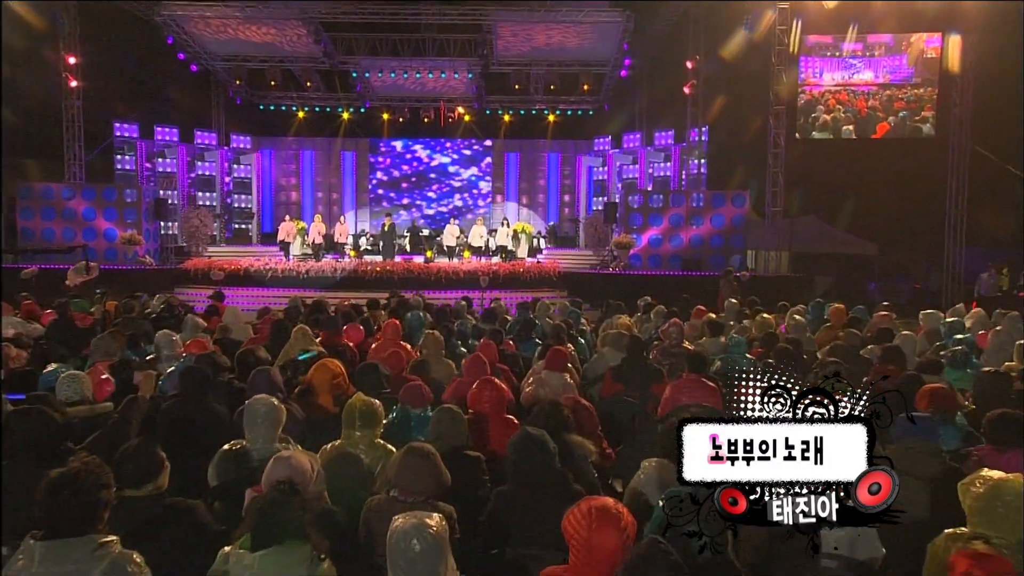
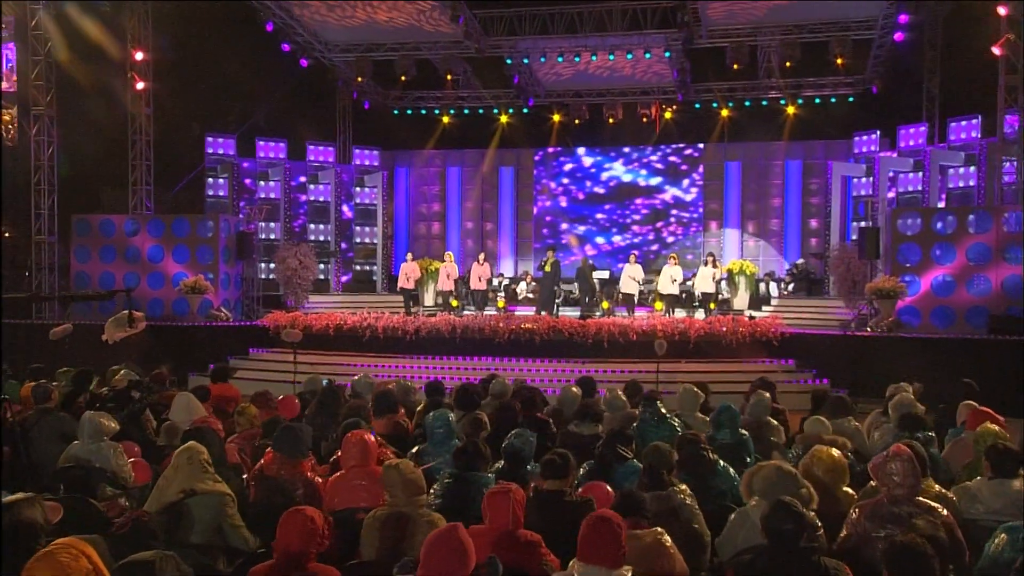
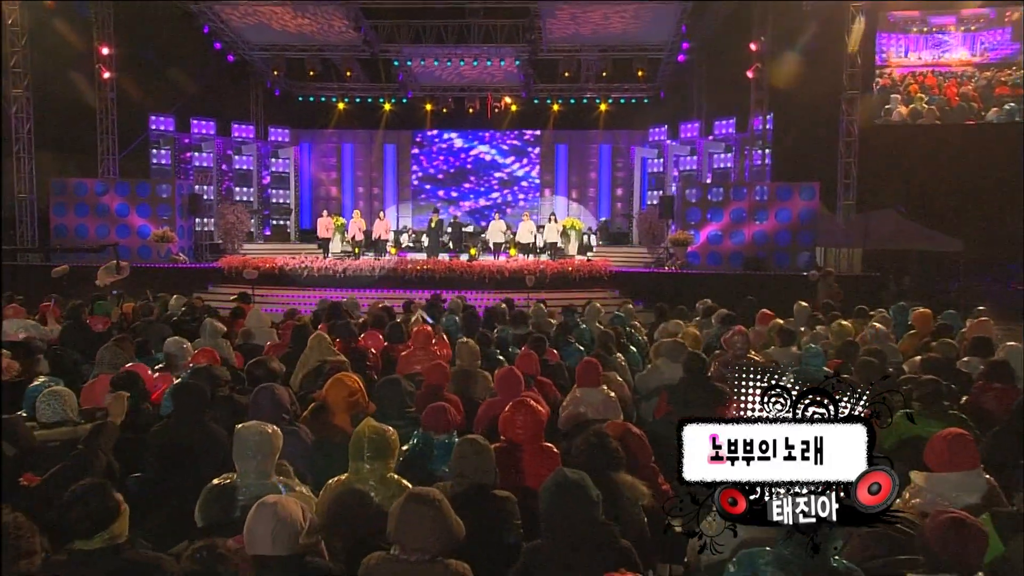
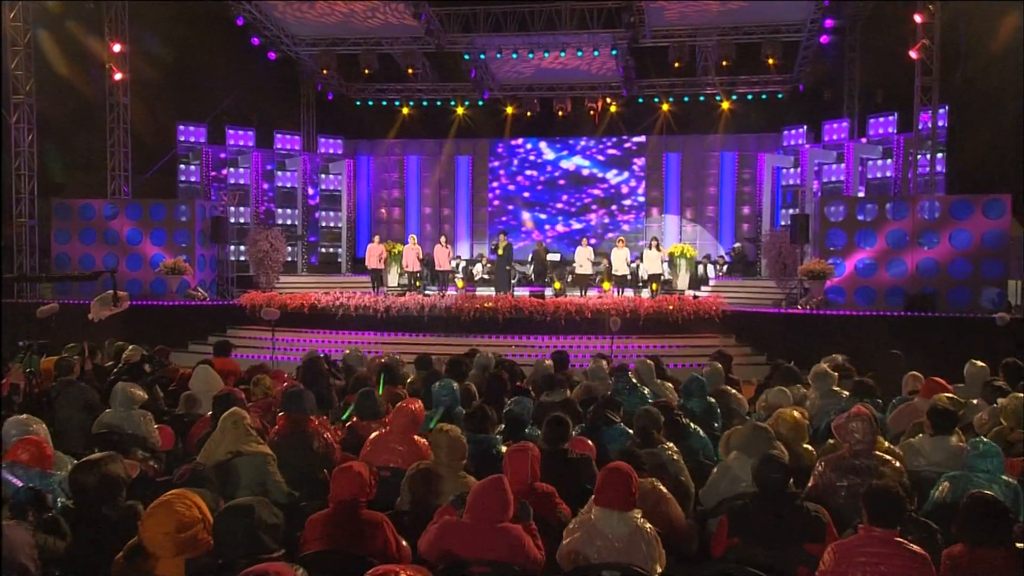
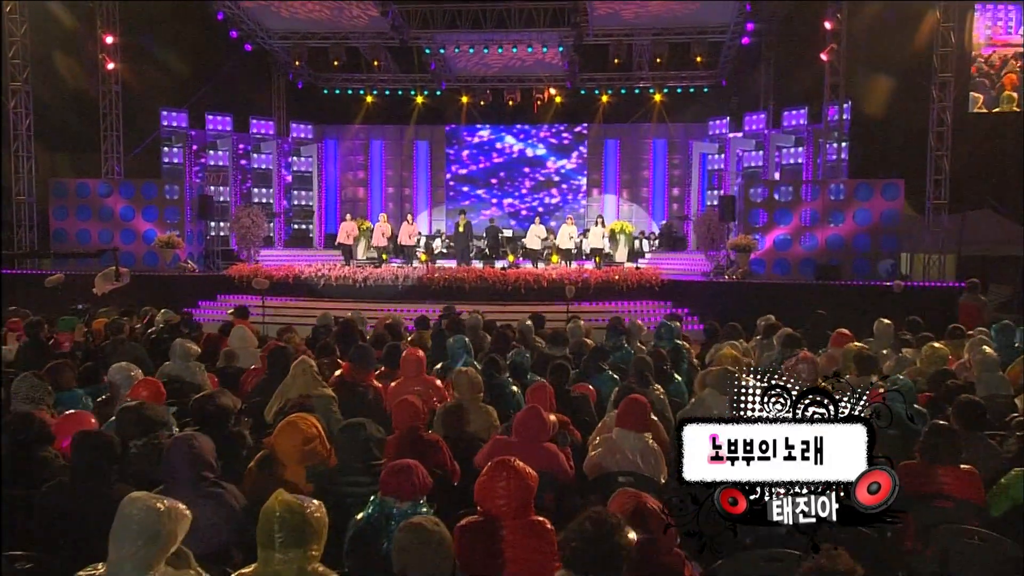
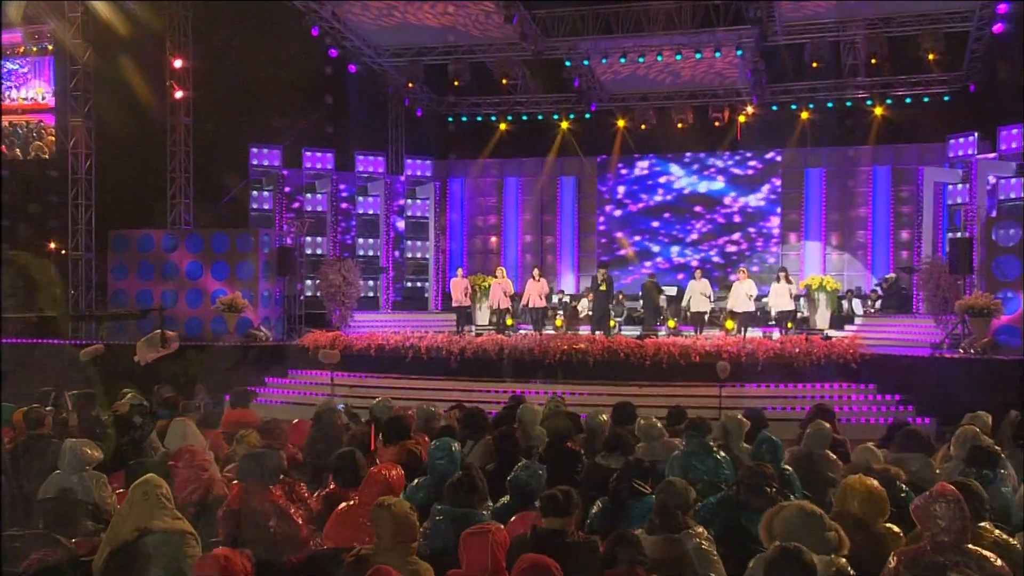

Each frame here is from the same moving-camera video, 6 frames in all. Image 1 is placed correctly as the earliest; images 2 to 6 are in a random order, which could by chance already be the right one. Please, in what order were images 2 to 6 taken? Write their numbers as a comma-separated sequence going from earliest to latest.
3, 5, 4, 2, 6
